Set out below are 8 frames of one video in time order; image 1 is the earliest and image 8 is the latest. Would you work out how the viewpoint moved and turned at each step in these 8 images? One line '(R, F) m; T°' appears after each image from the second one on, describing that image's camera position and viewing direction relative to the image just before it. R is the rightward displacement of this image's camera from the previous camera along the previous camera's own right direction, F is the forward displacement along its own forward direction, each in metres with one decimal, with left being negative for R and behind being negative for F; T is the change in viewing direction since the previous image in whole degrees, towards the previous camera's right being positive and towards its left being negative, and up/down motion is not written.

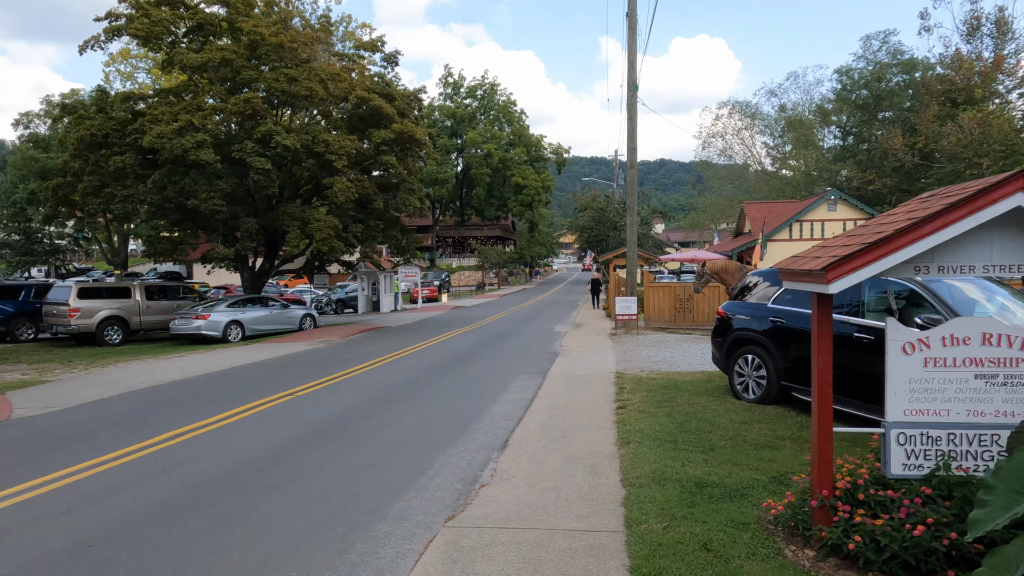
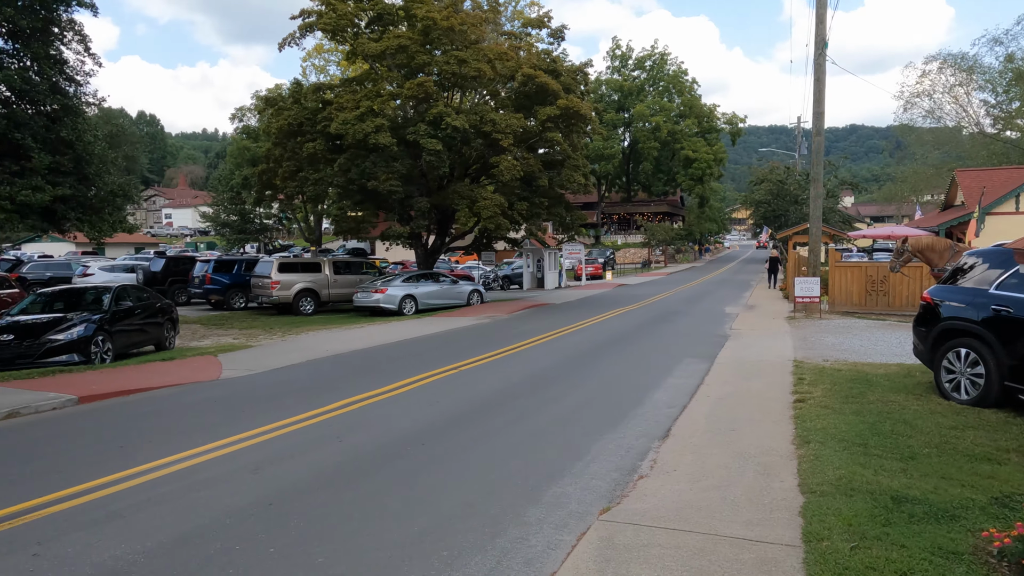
(0.0, +0.3) m; -14°
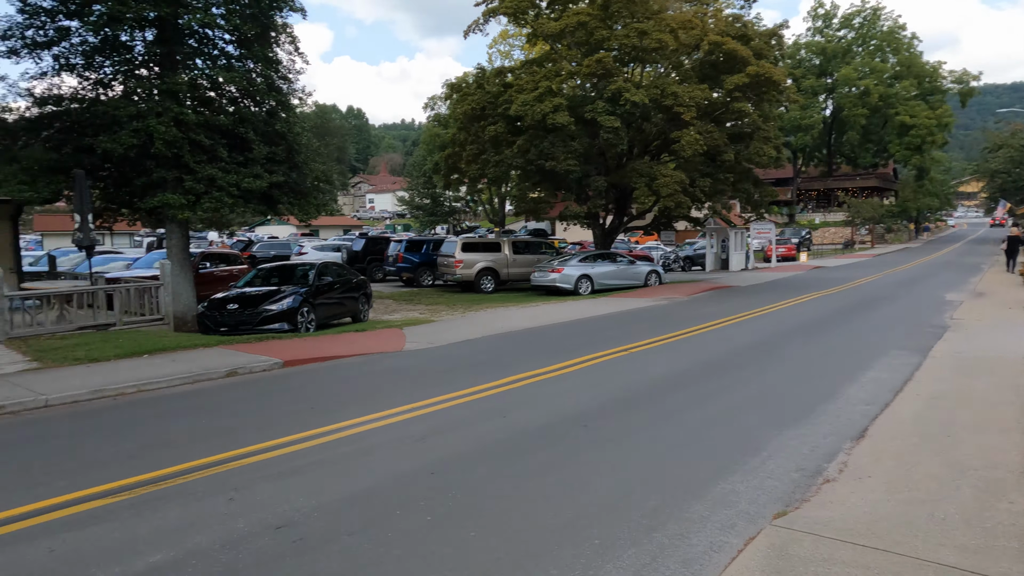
(+0.1, +0.2) m; -15°
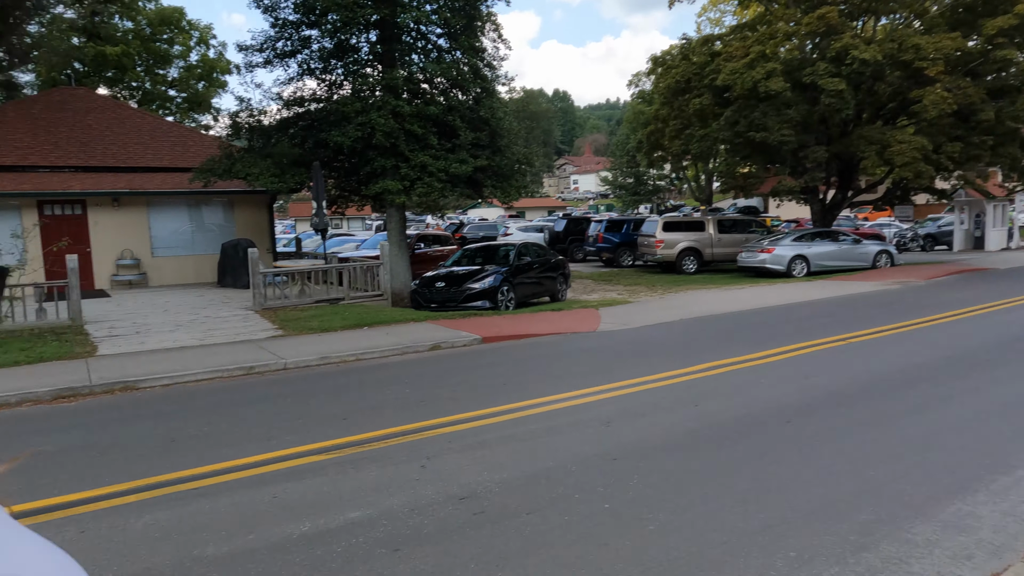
(+0.1, +0.2) m; -17°
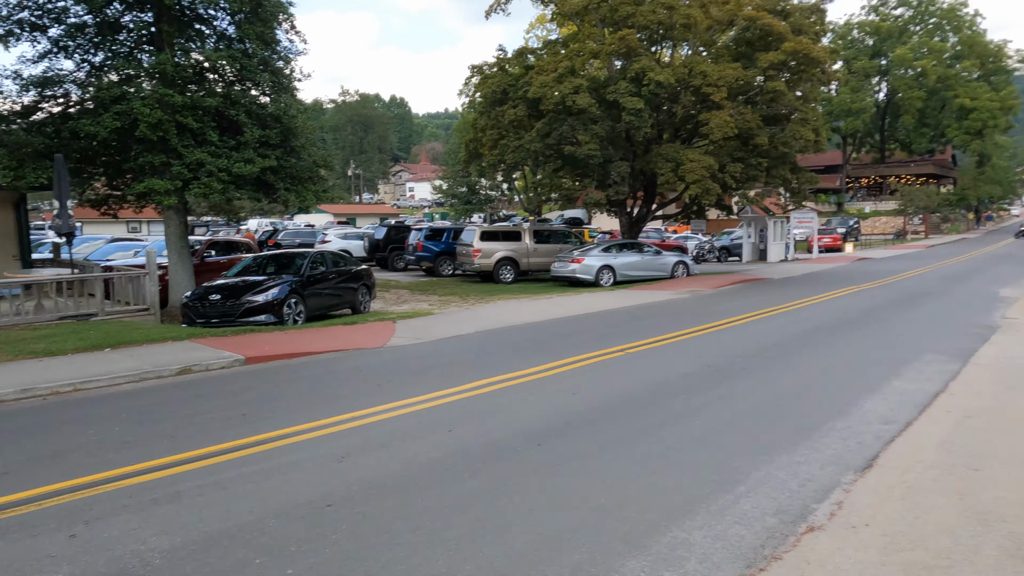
(+0.9, +0.5) m; +14°
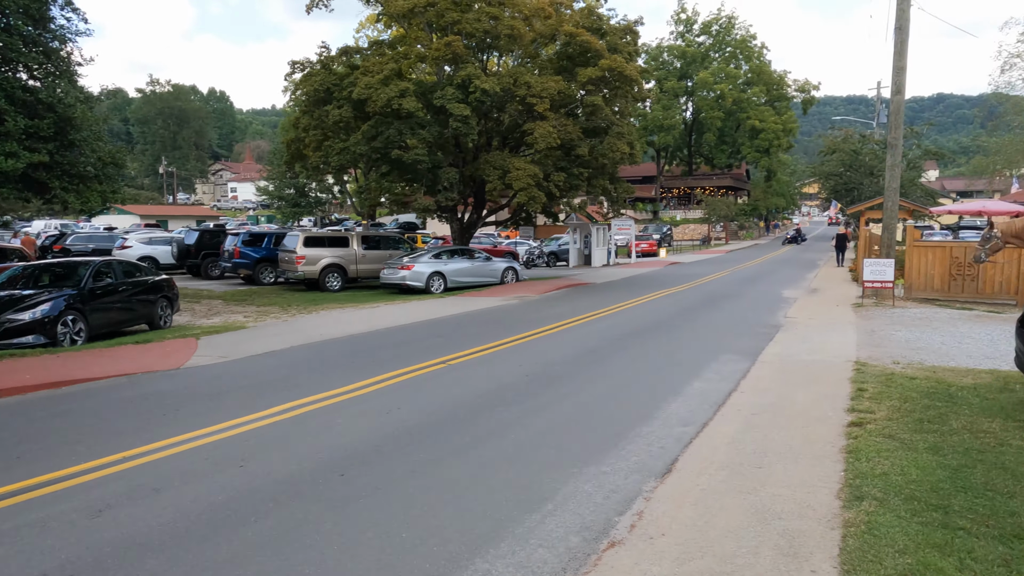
(+0.3, +0.3) m; +14°
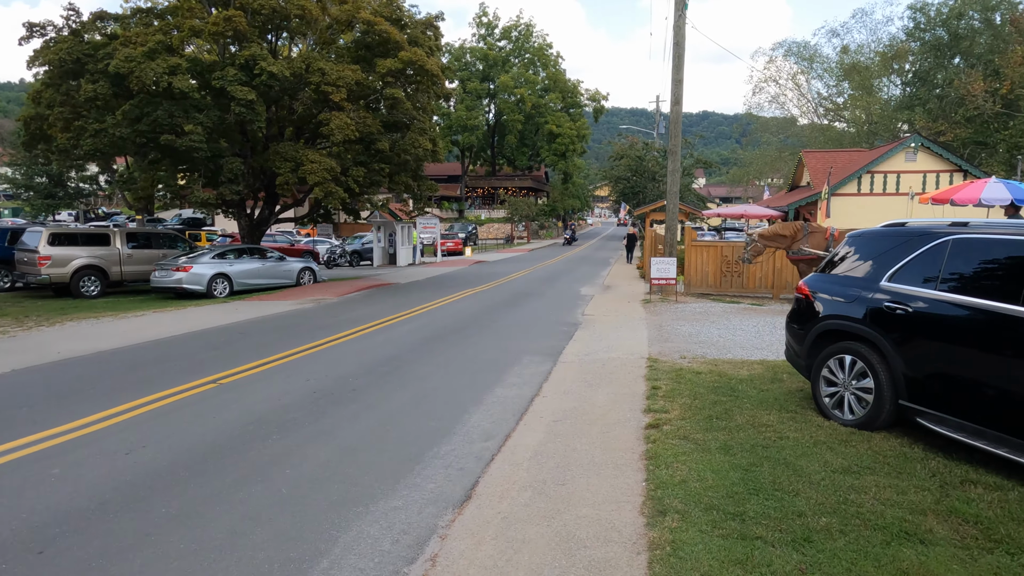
(+0.2, +0.7) m; +16°
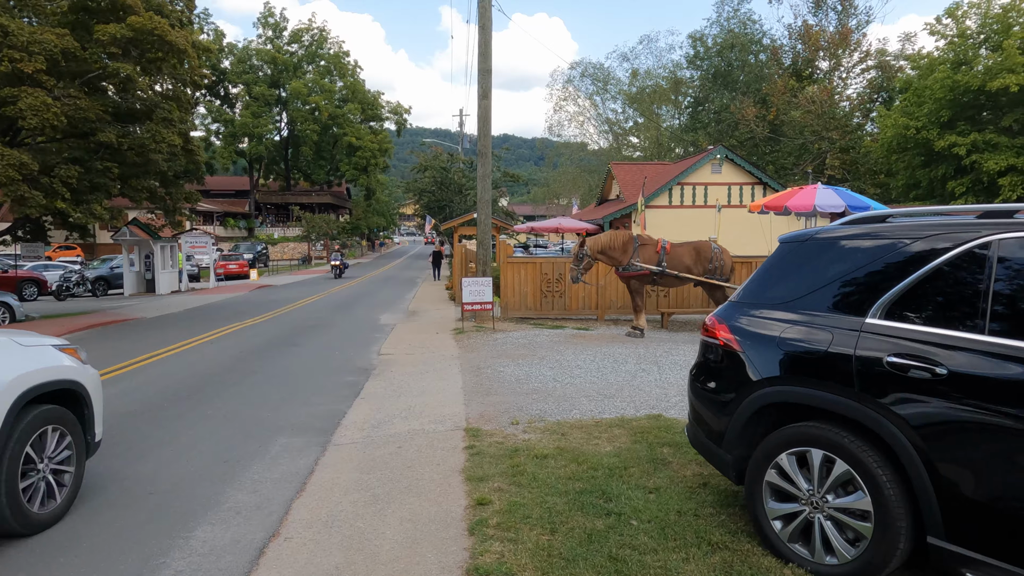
(+0.6, +3.2) m; +16°
